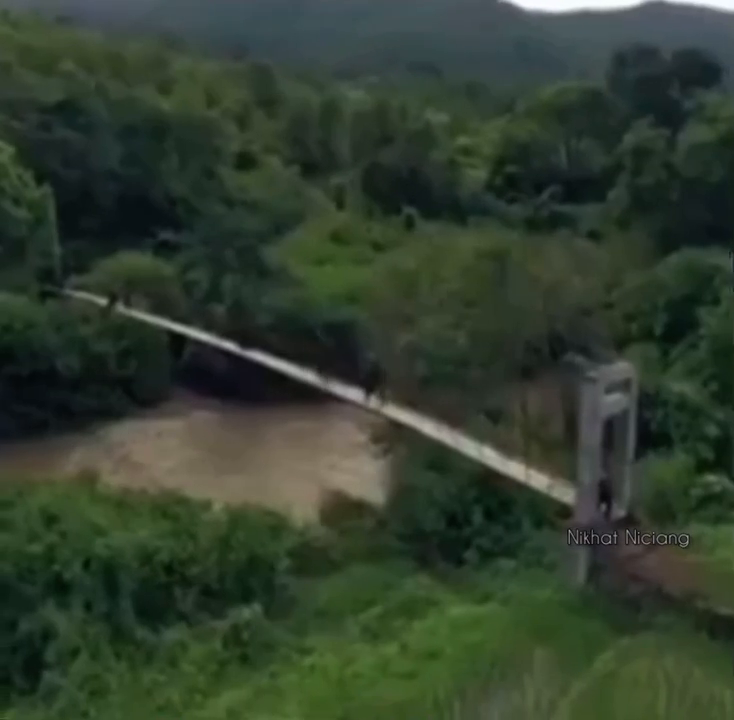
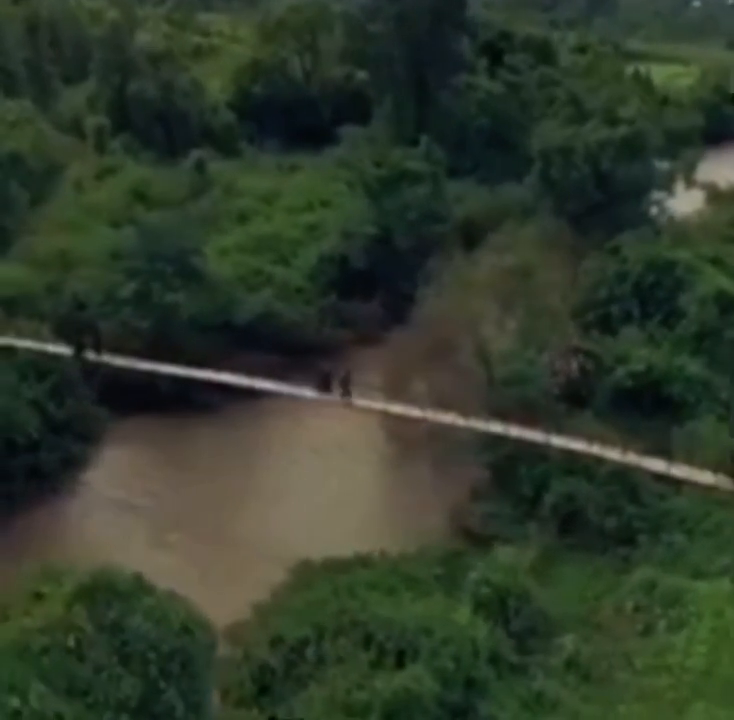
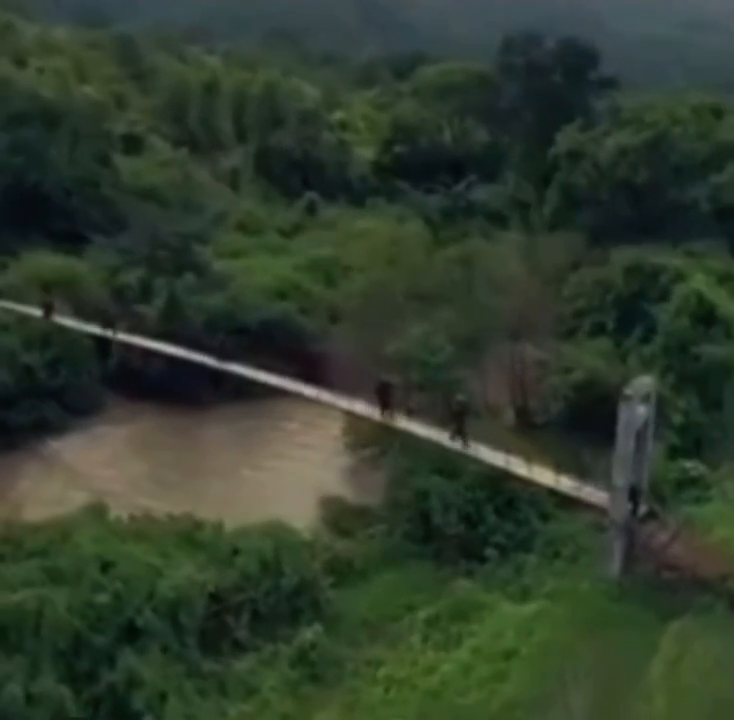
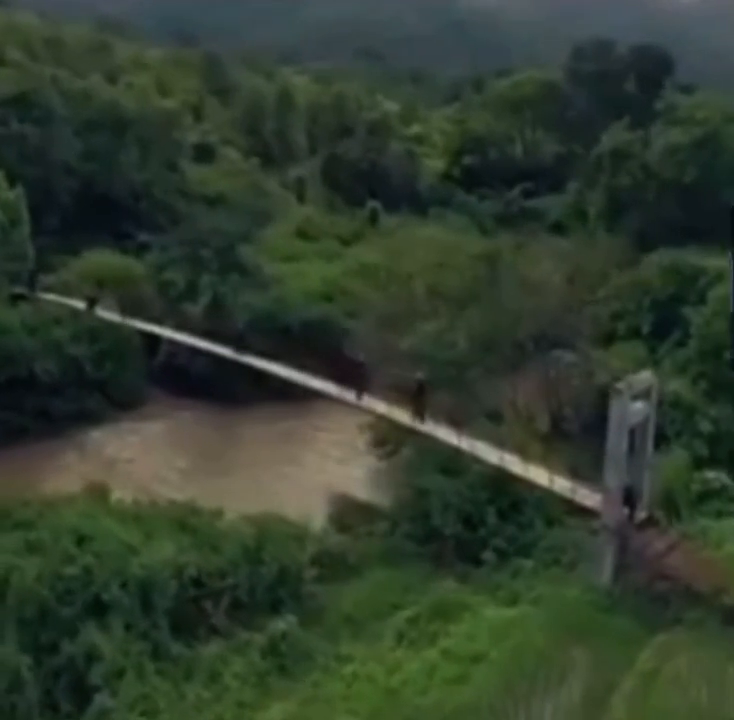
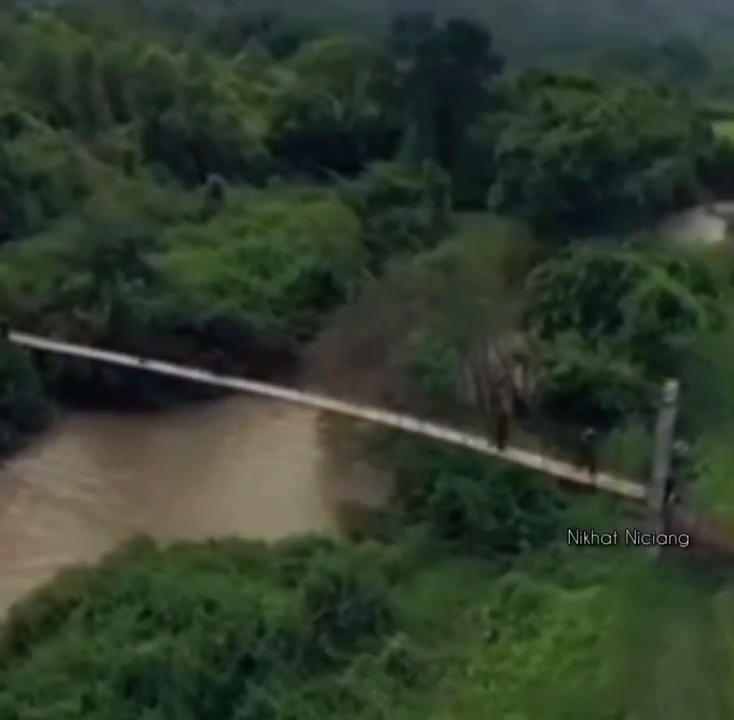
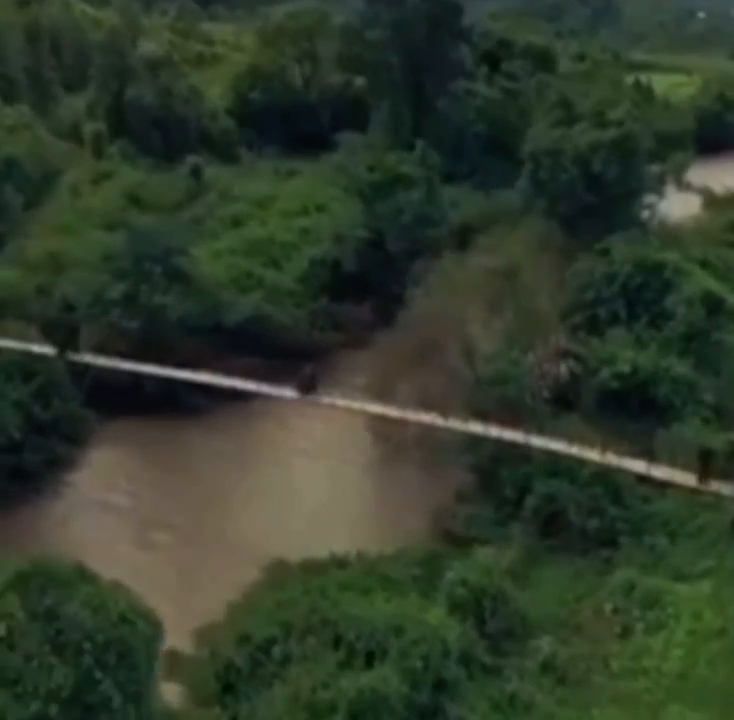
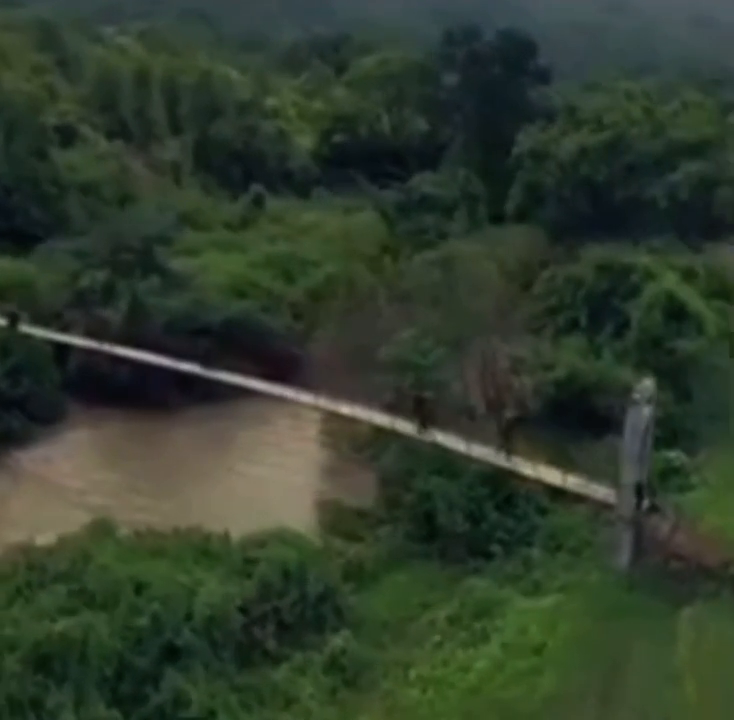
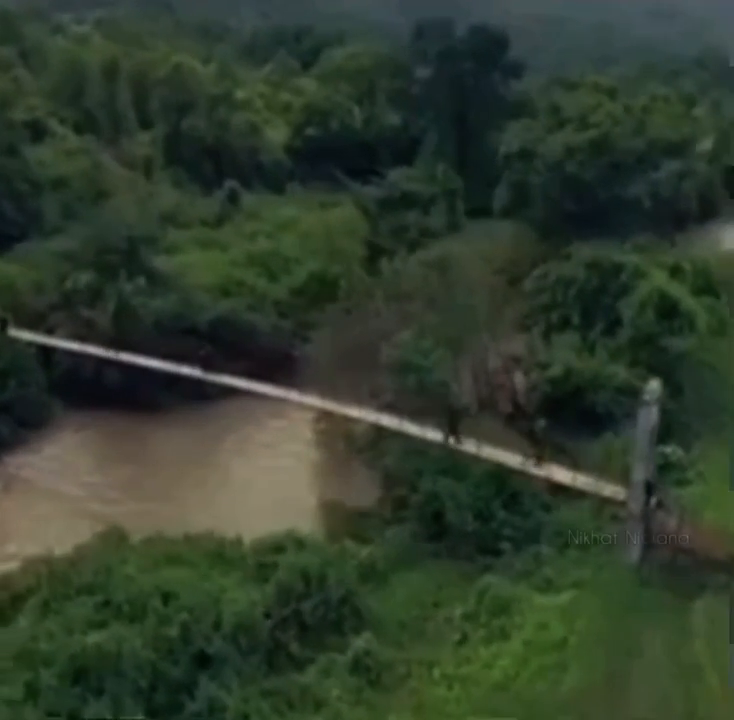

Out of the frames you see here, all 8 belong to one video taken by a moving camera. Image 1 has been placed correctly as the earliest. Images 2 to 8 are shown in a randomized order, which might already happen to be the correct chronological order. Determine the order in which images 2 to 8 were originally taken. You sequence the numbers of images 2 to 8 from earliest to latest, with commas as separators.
4, 3, 7, 8, 5, 6, 2
